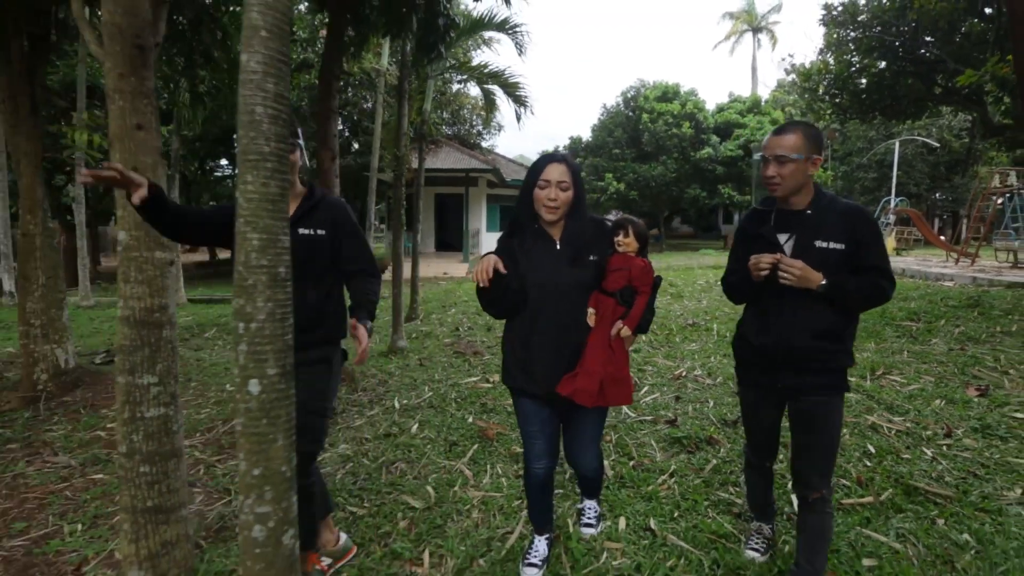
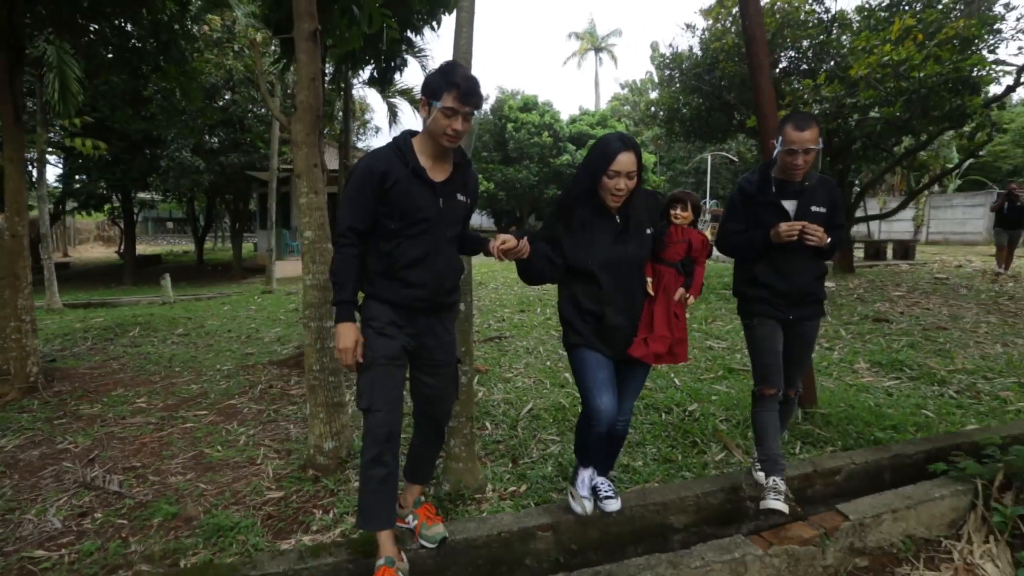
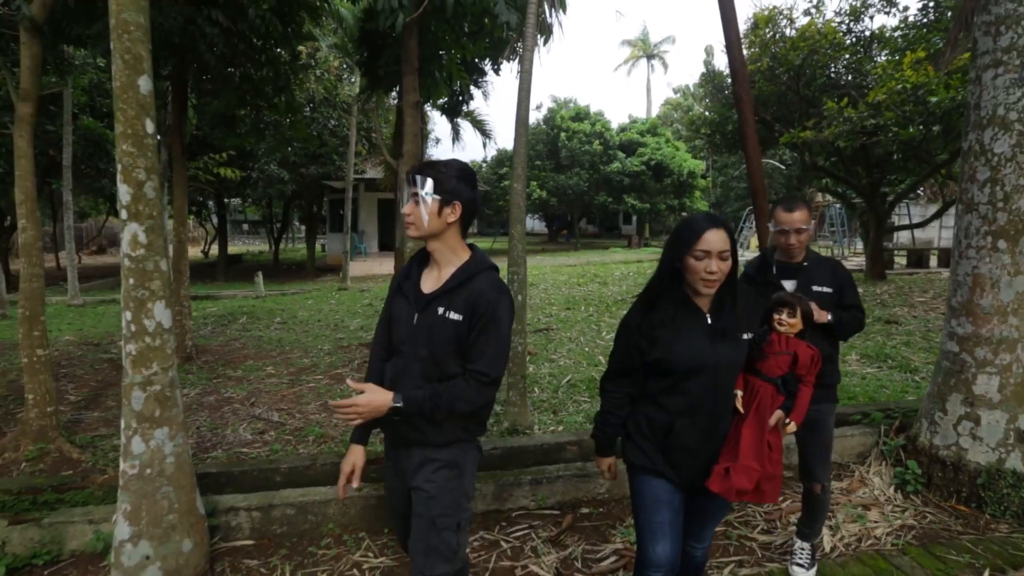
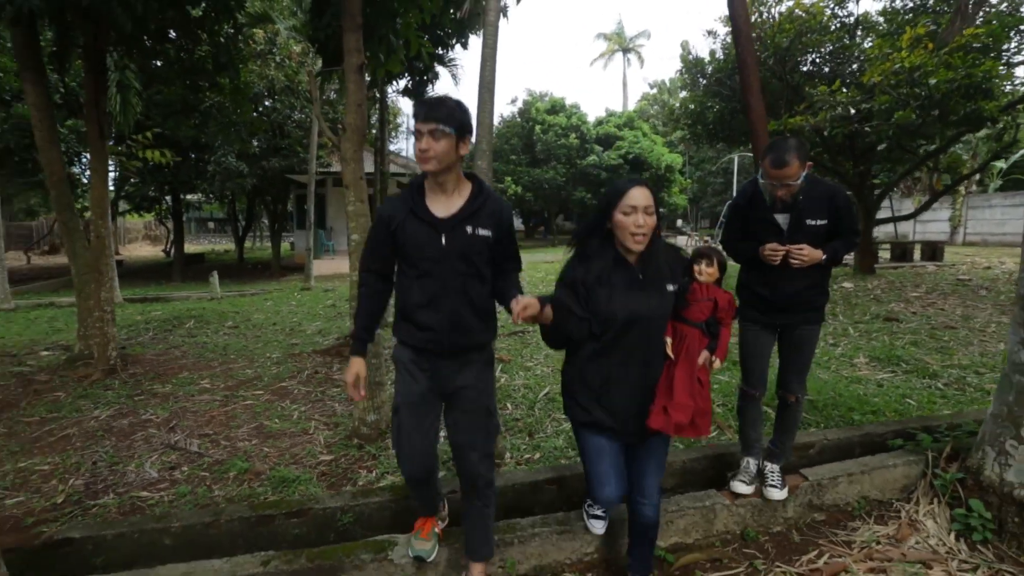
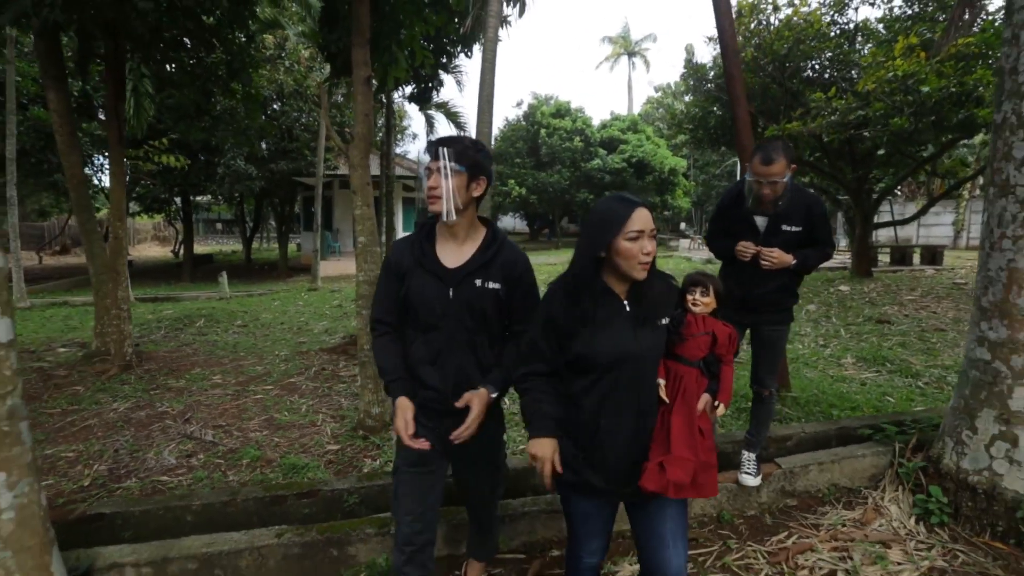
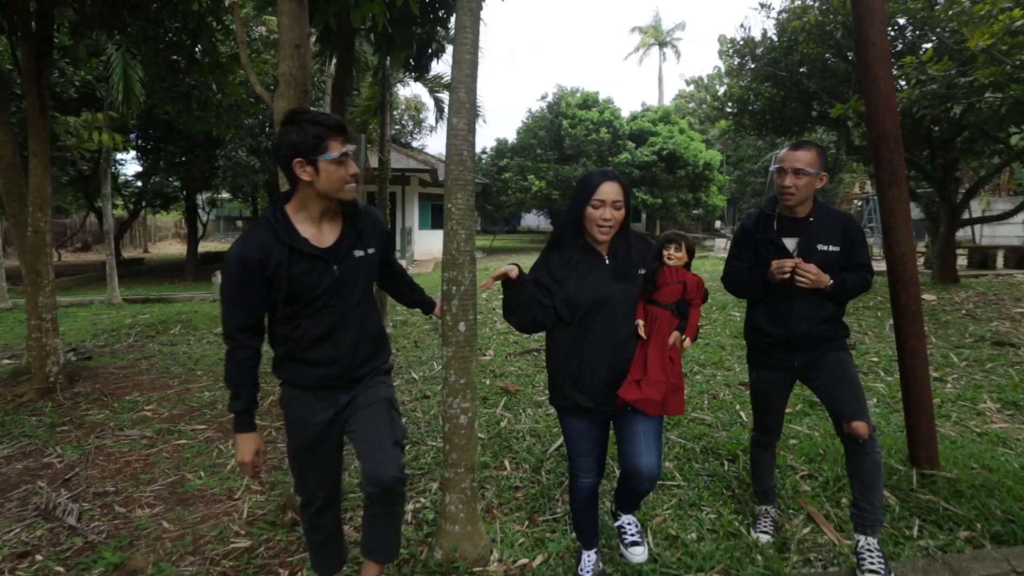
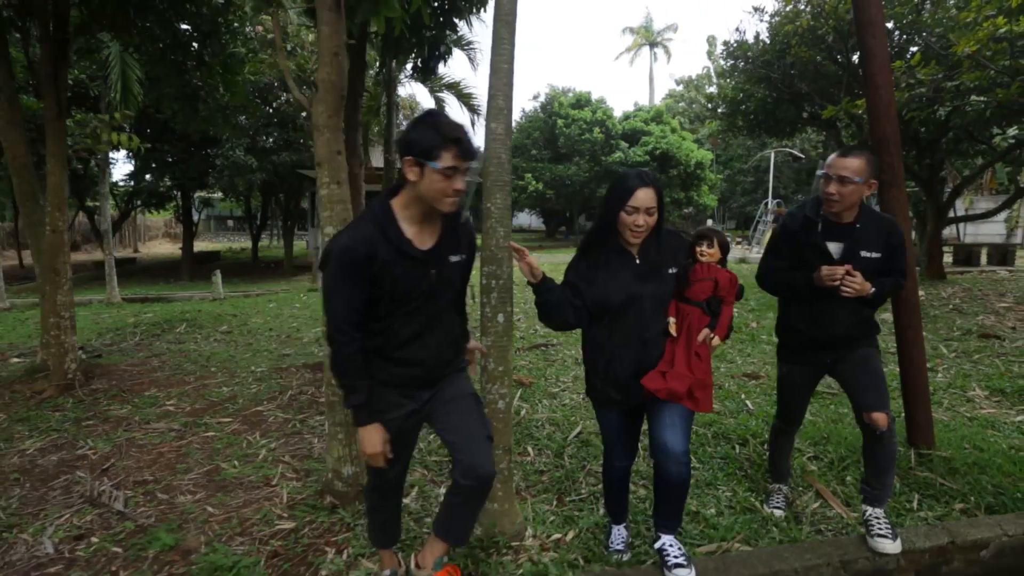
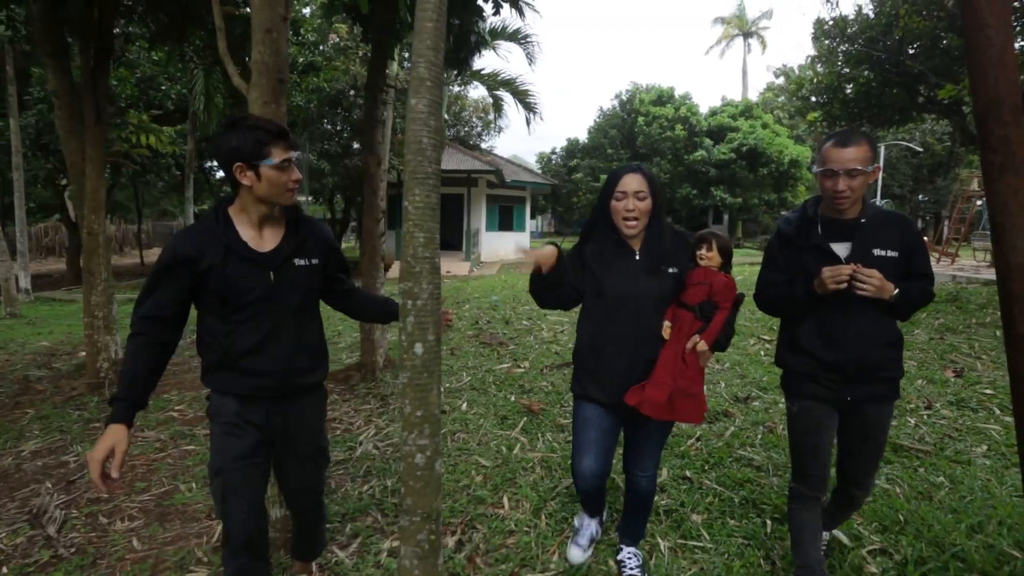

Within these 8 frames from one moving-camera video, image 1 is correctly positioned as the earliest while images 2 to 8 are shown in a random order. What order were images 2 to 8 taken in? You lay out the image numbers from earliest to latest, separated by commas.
8, 6, 7, 2, 4, 5, 3
